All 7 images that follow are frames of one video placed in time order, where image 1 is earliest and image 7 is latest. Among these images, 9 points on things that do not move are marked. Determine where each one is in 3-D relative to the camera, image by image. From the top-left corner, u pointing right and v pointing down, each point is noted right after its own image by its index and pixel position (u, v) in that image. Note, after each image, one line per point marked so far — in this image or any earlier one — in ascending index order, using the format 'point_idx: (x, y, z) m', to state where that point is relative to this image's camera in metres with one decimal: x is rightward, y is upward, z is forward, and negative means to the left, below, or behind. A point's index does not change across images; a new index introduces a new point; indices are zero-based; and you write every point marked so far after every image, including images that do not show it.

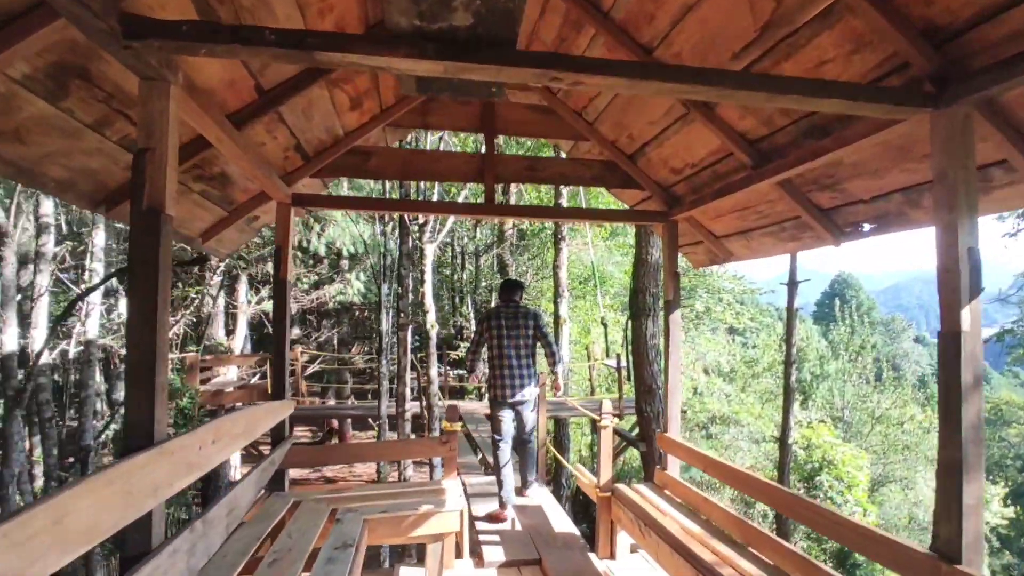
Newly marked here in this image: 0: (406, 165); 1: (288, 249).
0: (-0.7, +0.8, +3.8) m
1: (-1.3, +0.2, +3.6) m
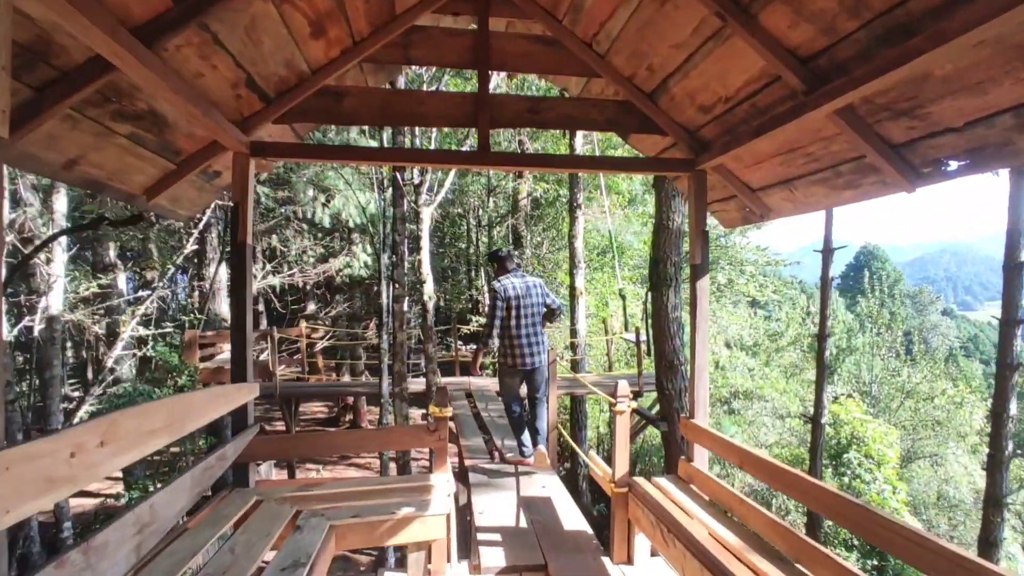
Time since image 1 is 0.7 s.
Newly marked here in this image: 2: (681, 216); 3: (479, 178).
0: (-0.7, +1.0, +3.2) m
1: (-1.3, +0.4, +3.1) m
2: (+2.2, +0.9, +8.0) m
3: (-0.8, +2.6, +14.6) m
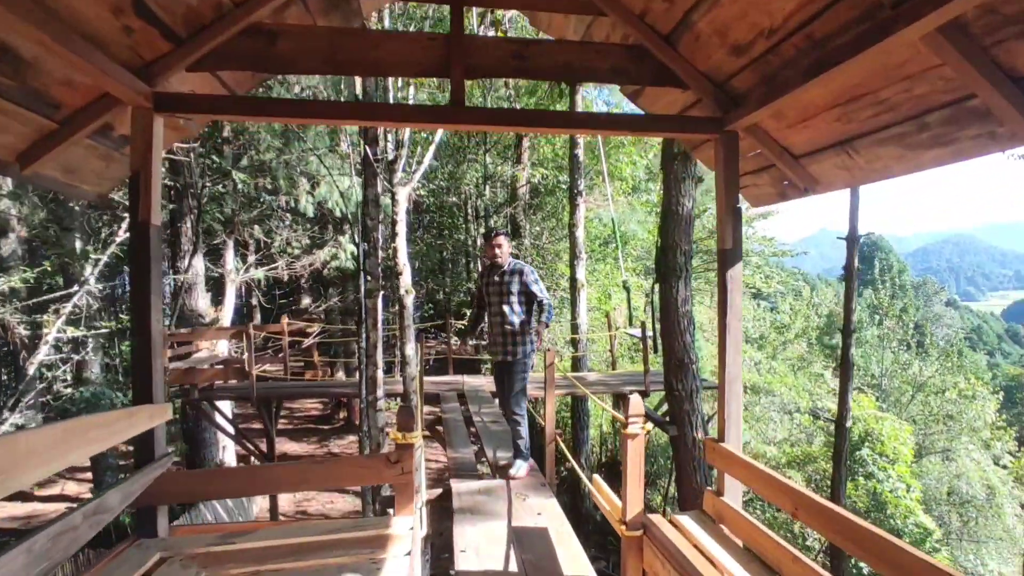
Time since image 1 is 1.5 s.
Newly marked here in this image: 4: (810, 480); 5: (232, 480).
0: (-0.8, +1.0, +2.6) m
1: (-1.4, +0.4, +2.4) m
2: (+2.2, +1.0, +7.3) m
3: (-0.9, +2.8, +13.9) m
4: (+7.8, -5.0, +16.0) m
5: (-1.1, -0.7, +2.4) m
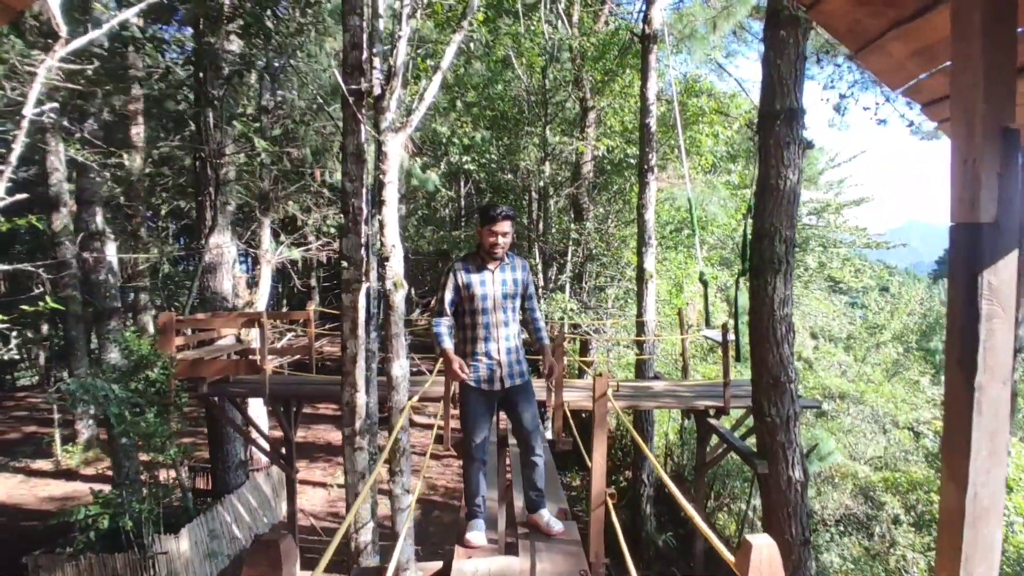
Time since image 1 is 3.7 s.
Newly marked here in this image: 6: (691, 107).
0: (-0.7, +1.0, +1.3) m
1: (-1.4, +0.5, +1.2) m
2: (+2.7, +1.0, +5.7) m
3: (+0.4, +3.0, +12.5) m
4: (+9.0, -5.0, +13.9) m
5: (-1.1, -0.7, +1.2) m
6: (+3.1, +3.2, +10.6) m
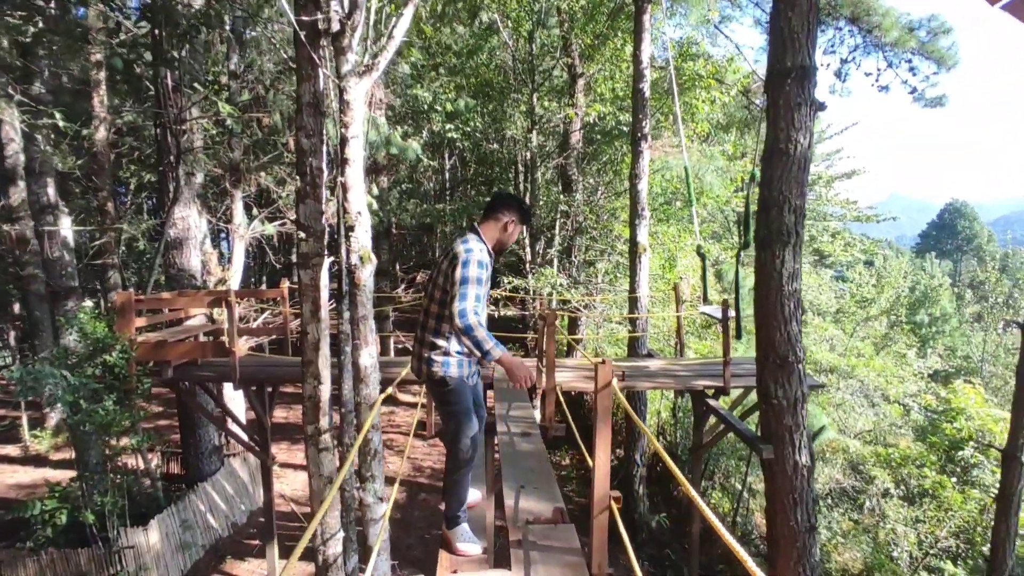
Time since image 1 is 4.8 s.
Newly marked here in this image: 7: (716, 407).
0: (-0.7, +1.0, +0.8) m
1: (-1.4, +0.5, +0.7) m
2: (+2.5, +1.3, +5.2) m
3: (+0.1, +3.5, +11.9) m
4: (+8.8, -4.4, +13.8) m
5: (-1.1, -0.7, +0.7) m
6: (+2.9, +3.6, +10.1) m
7: (+2.4, -1.4, +7.1) m
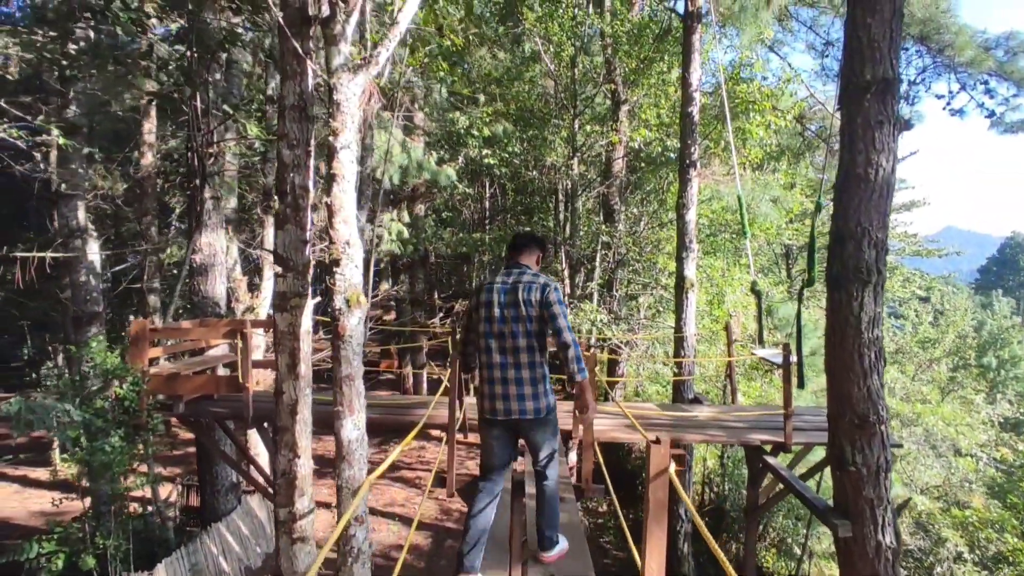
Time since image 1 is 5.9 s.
0: (-0.8, +0.9, +0.3) m
1: (-1.4, +0.4, +0.2) m
2: (+2.8, +0.9, +4.5) m
3: (+0.9, +2.9, +11.5) m
4: (+9.5, -5.2, +12.4) m
5: (-1.2, -0.8, +0.2) m
6: (+3.5, +3.0, +9.4) m
7: (+2.7, -1.8, +6.3) m
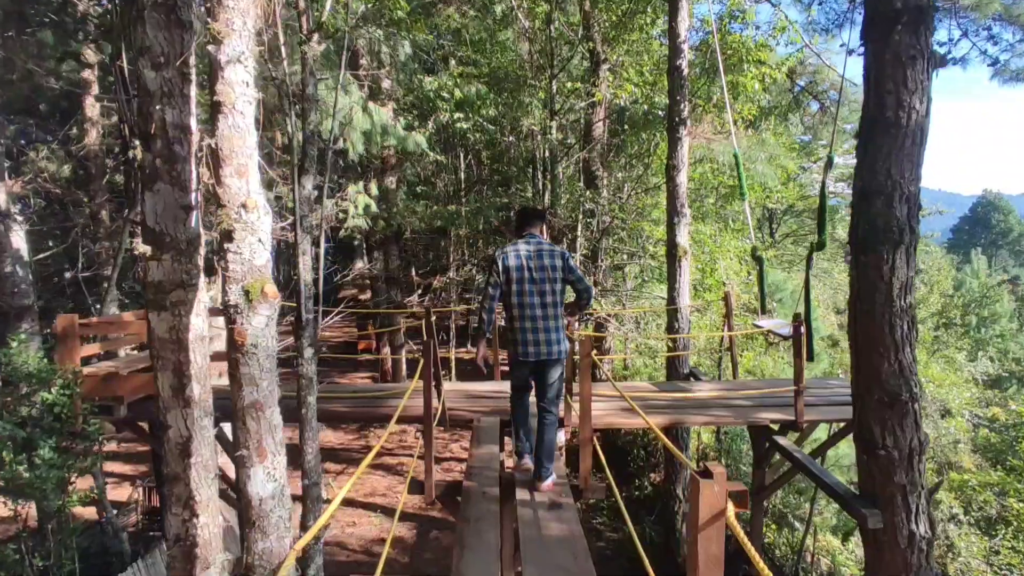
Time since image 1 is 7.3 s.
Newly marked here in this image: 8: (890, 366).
0: (-0.8, +0.9, -0.5) m
1: (-1.4, +0.3, -0.5) m
2: (+2.7, +1.2, +3.9) m
3: (+0.4, +3.4, +10.7) m
4: (+9.2, -4.4, +12.3) m
5: (-1.1, -0.8, -0.5) m
6: (+3.1, +3.5, +8.7) m
7: (+2.6, -1.5, +5.8) m
8: (+2.5, -0.5, +4.0) m
